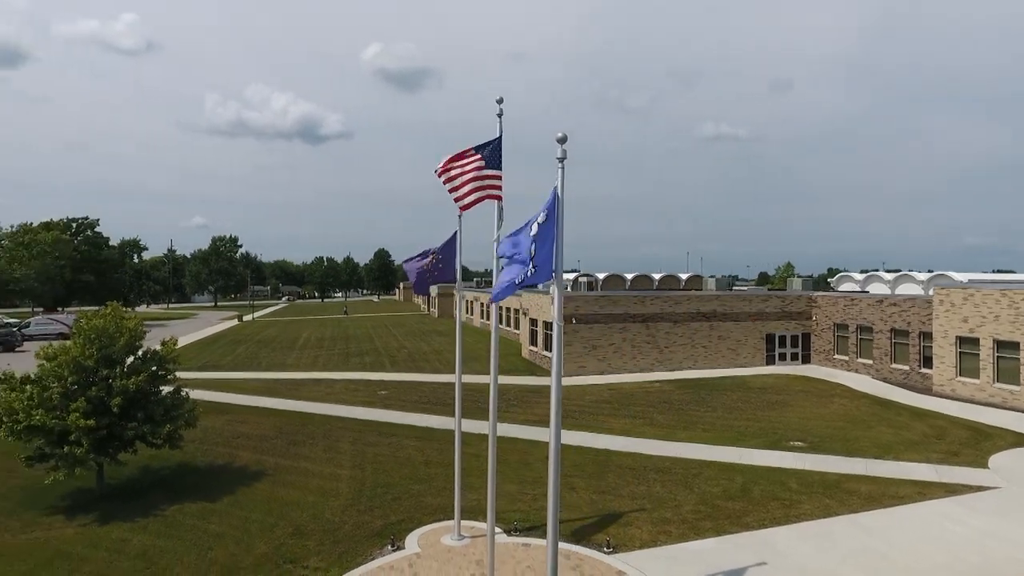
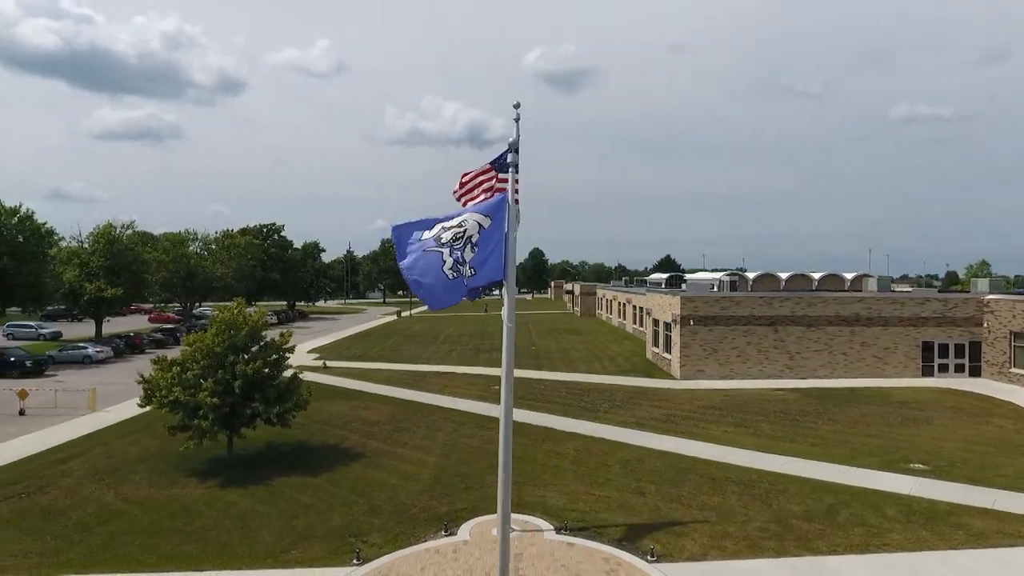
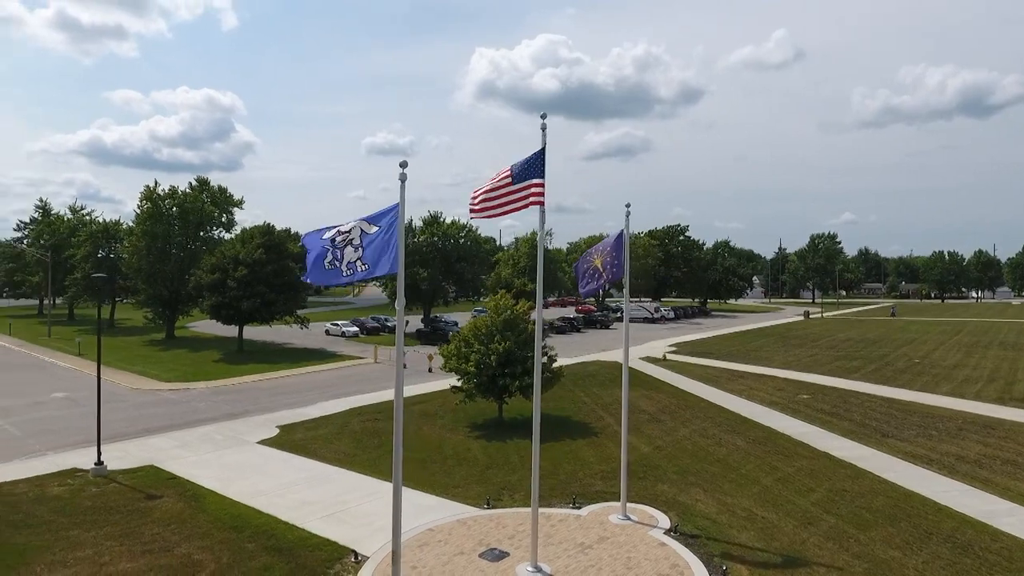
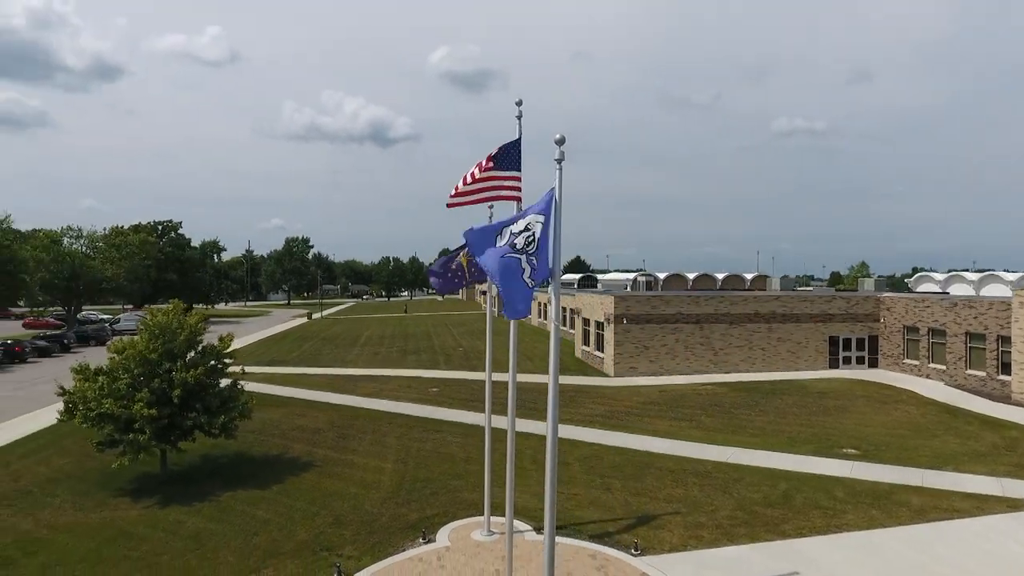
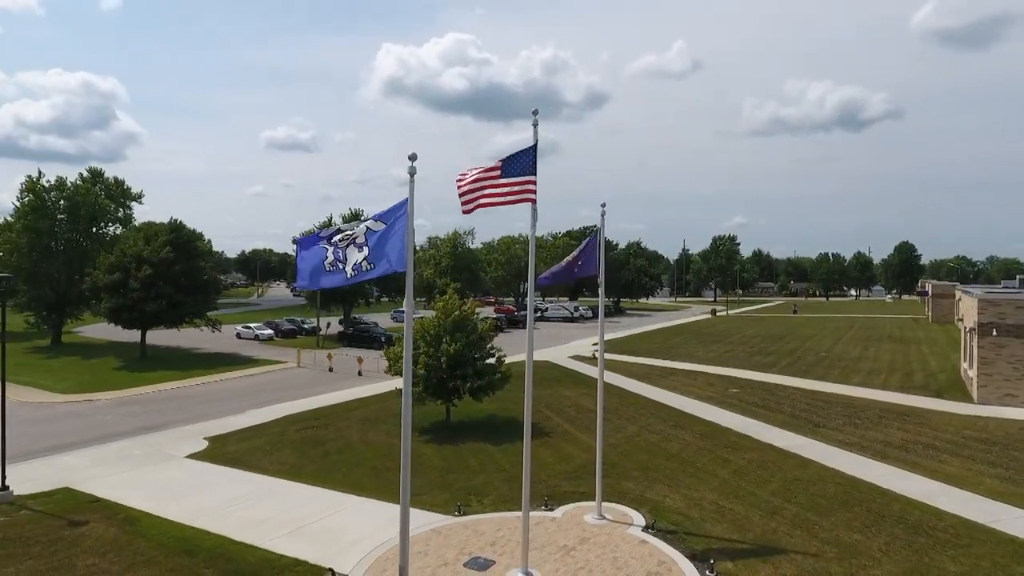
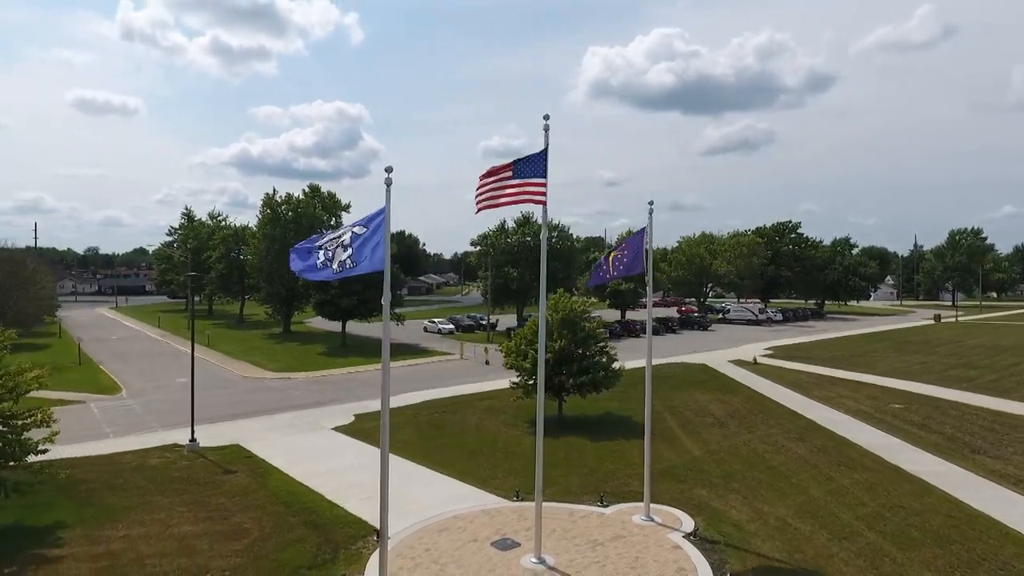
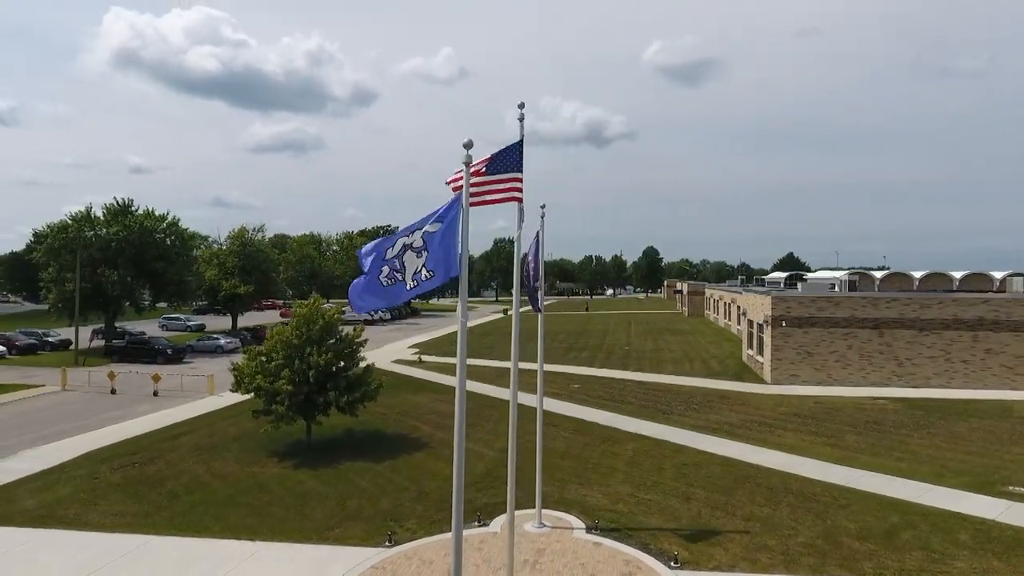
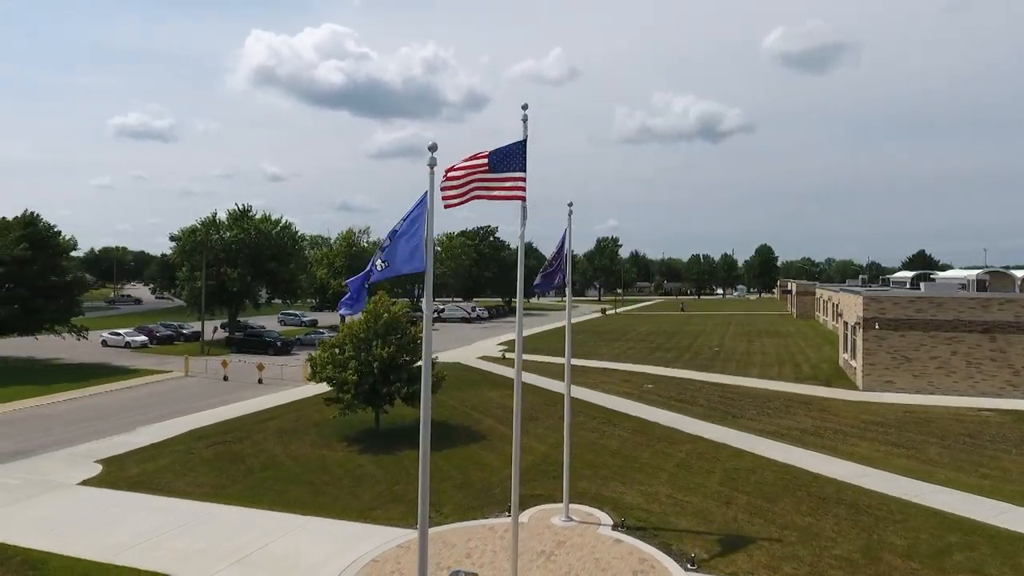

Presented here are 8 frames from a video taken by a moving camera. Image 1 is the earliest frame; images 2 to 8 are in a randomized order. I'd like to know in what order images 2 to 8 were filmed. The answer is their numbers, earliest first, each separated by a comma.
4, 2, 7, 8, 5, 3, 6
